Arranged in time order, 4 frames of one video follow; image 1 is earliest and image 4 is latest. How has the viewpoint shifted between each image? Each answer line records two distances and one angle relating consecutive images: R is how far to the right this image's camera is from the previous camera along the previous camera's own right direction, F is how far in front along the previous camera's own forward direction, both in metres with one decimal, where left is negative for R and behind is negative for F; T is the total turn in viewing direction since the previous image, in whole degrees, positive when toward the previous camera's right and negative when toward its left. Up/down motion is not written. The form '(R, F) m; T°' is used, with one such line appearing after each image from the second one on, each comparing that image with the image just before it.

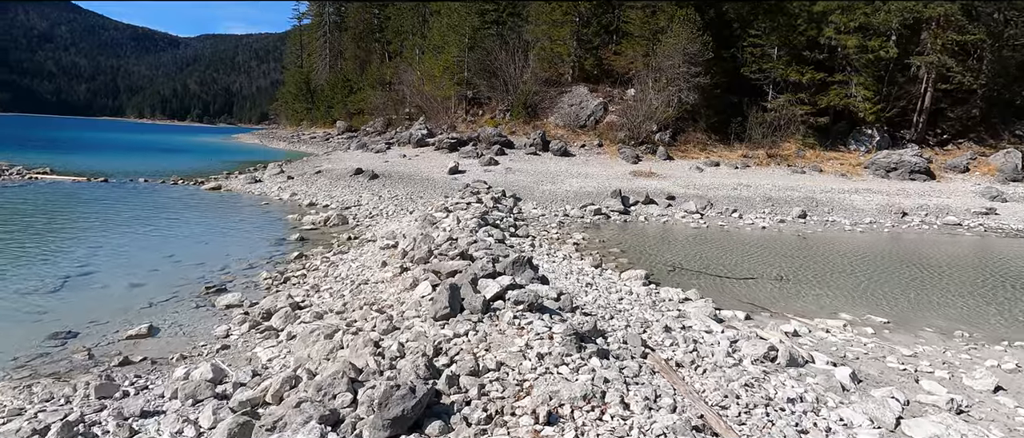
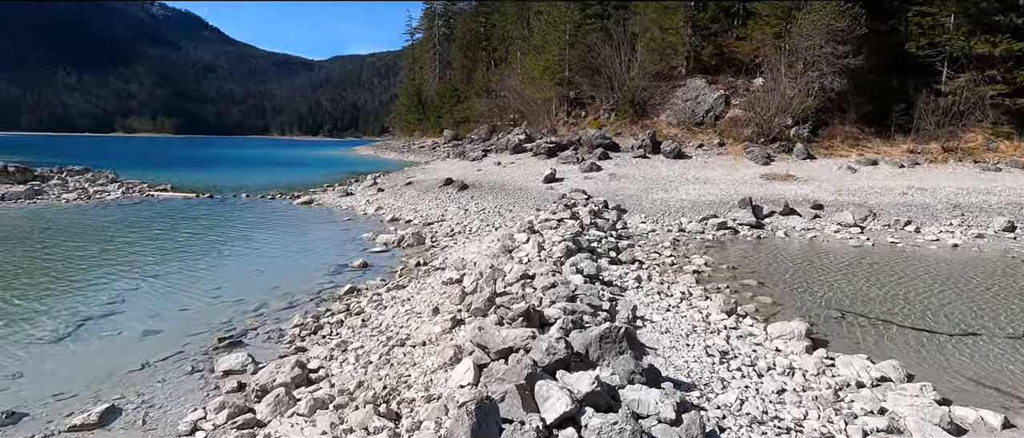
(+0.2, +2.5) m; -12°
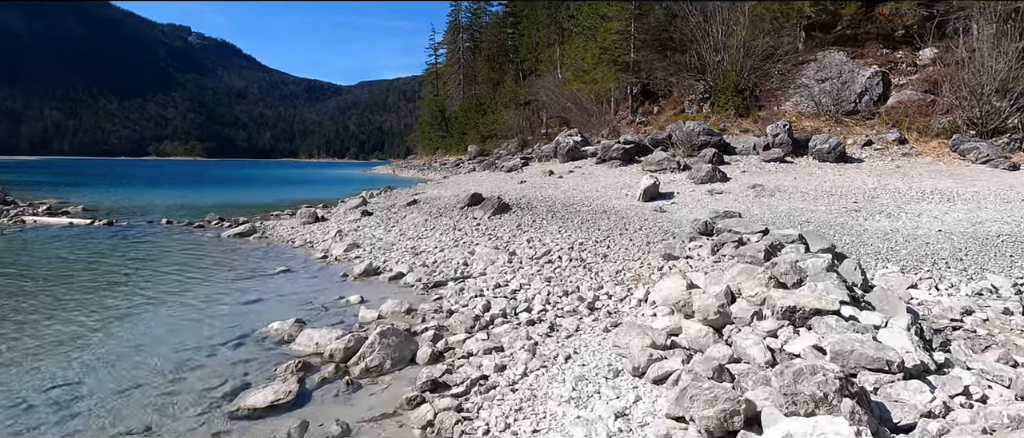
(-1.1, +8.4) m; -3°
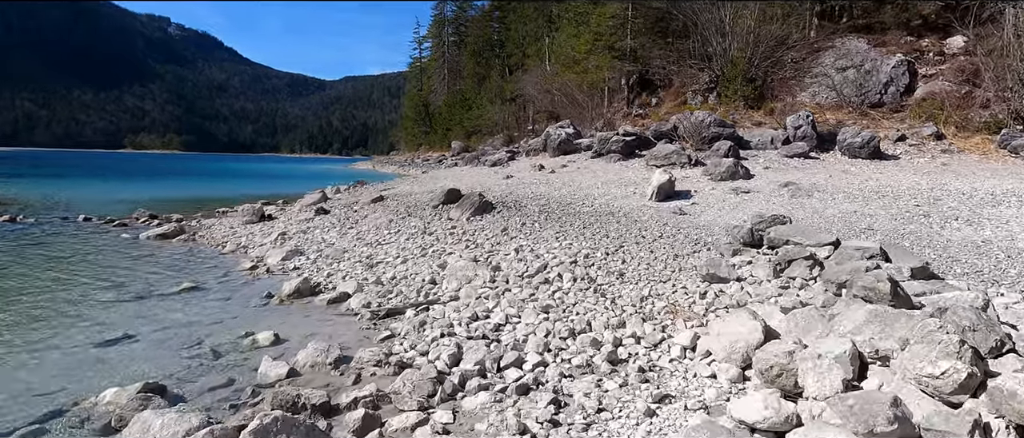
(0.0, +2.1) m; +2°
